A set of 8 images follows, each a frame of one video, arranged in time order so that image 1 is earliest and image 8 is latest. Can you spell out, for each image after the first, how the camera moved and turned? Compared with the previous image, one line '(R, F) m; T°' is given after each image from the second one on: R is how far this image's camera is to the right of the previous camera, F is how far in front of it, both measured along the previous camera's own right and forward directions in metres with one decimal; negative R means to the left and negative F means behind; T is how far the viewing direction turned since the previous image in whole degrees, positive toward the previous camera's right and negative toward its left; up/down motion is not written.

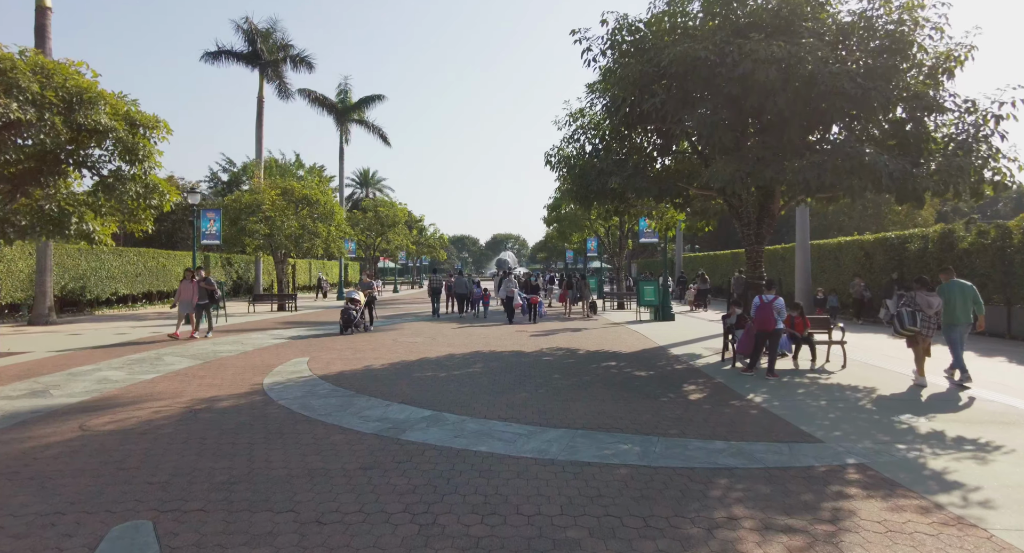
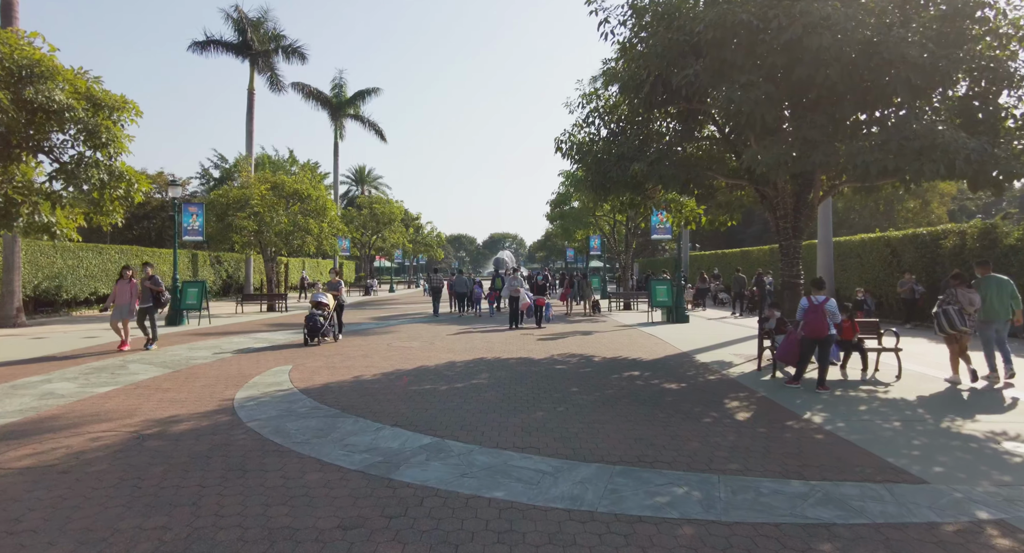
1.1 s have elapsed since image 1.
(-0.2, +1.2) m; 0°
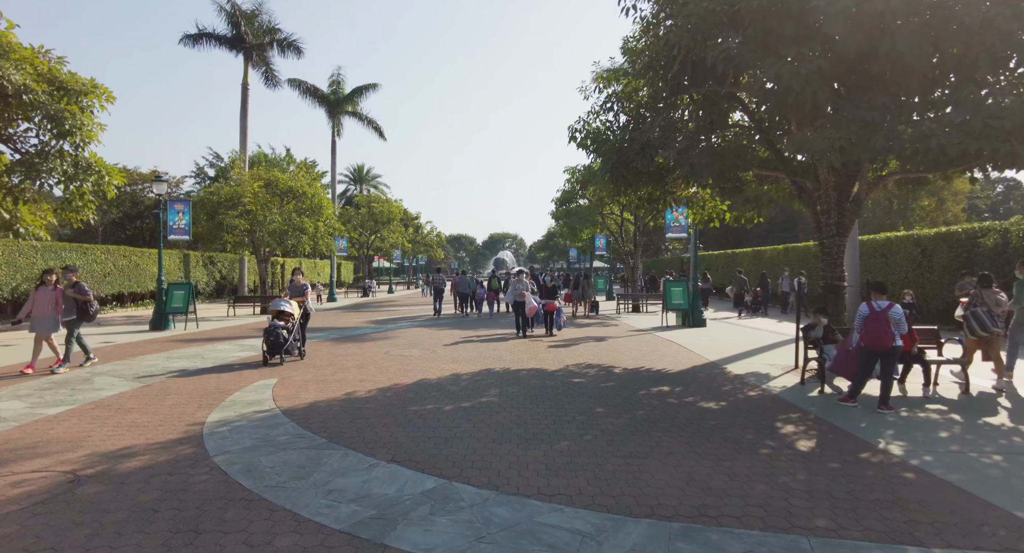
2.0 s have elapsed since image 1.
(-0.2, +1.0) m; 0°
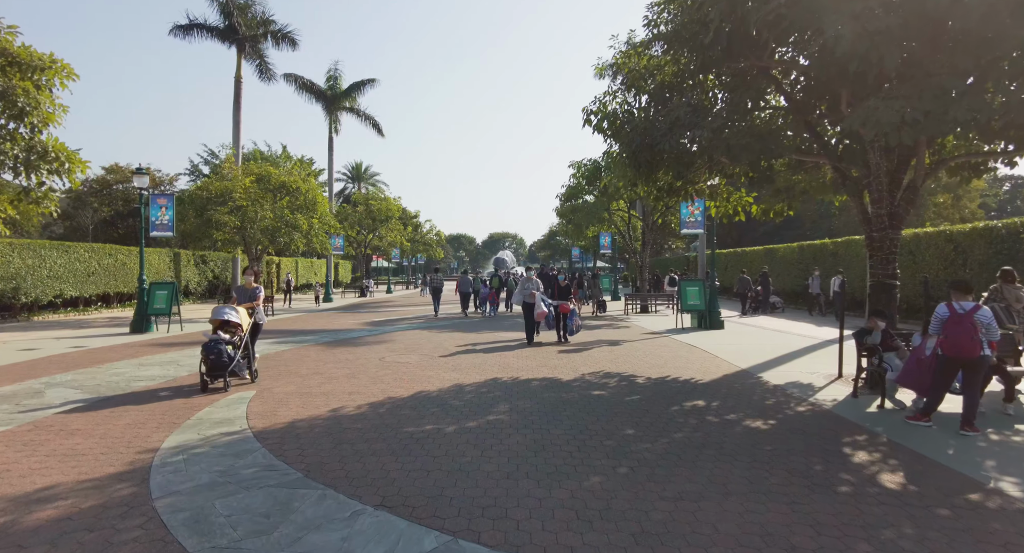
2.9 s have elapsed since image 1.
(-0.1, +1.0) m; 0°
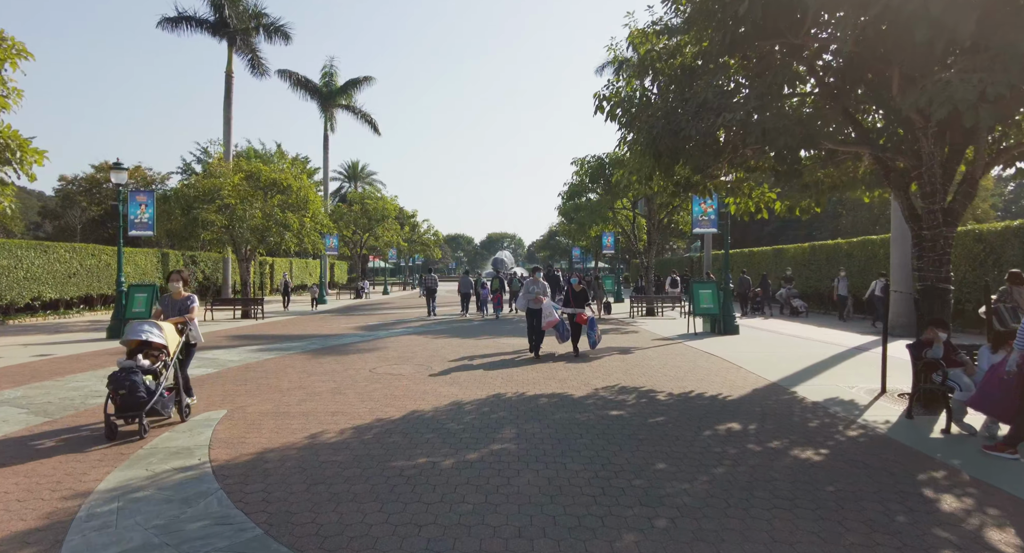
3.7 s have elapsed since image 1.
(-0.1, +0.9) m; 0°
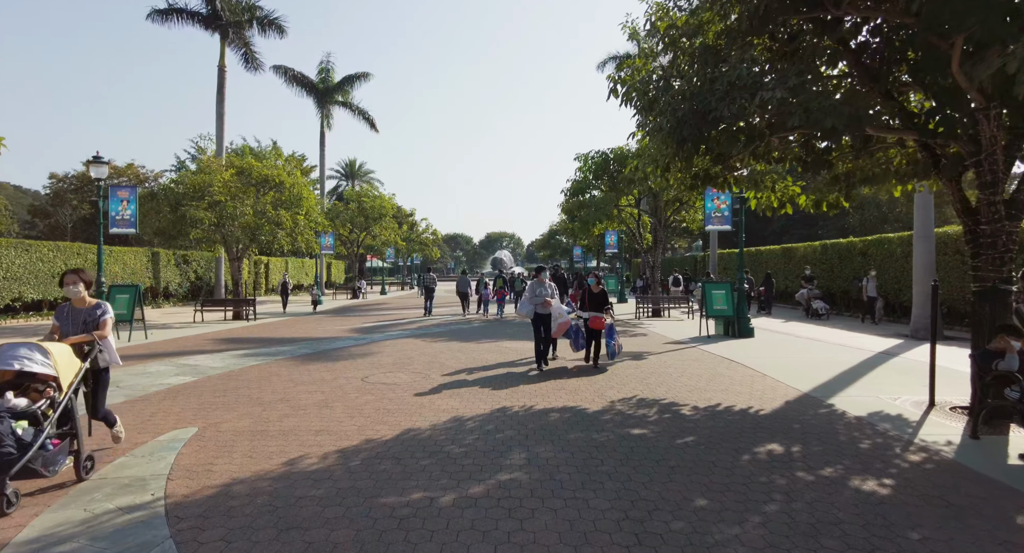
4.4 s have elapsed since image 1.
(-0.1, +0.8) m; 0°
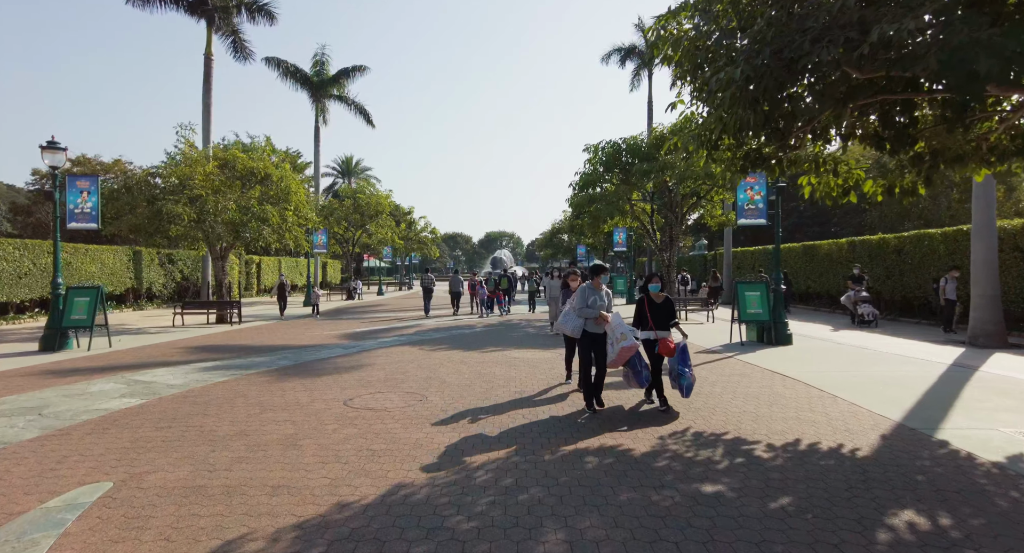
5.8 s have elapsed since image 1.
(-0.2, +1.5) m; 0°
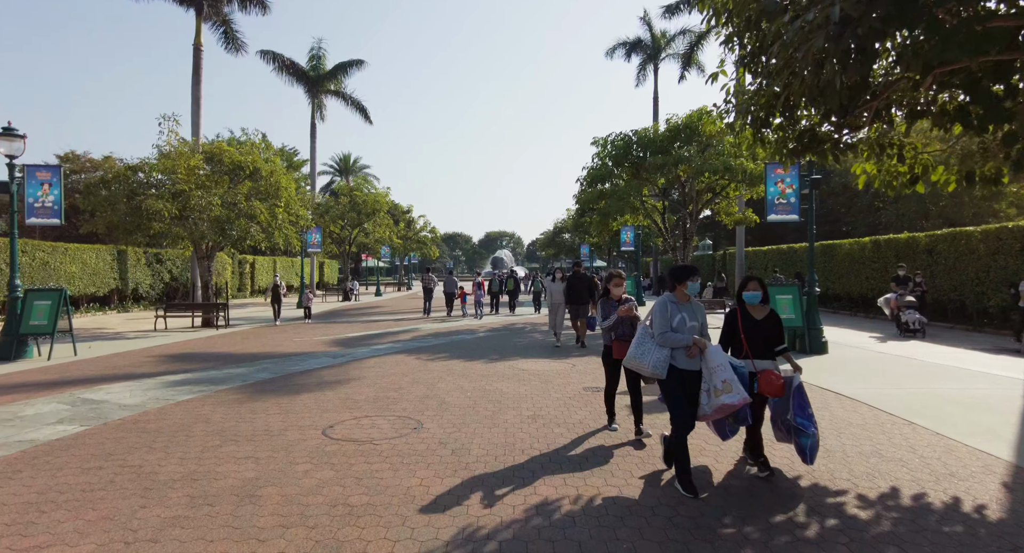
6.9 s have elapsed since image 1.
(-0.1, +1.2) m; 0°
